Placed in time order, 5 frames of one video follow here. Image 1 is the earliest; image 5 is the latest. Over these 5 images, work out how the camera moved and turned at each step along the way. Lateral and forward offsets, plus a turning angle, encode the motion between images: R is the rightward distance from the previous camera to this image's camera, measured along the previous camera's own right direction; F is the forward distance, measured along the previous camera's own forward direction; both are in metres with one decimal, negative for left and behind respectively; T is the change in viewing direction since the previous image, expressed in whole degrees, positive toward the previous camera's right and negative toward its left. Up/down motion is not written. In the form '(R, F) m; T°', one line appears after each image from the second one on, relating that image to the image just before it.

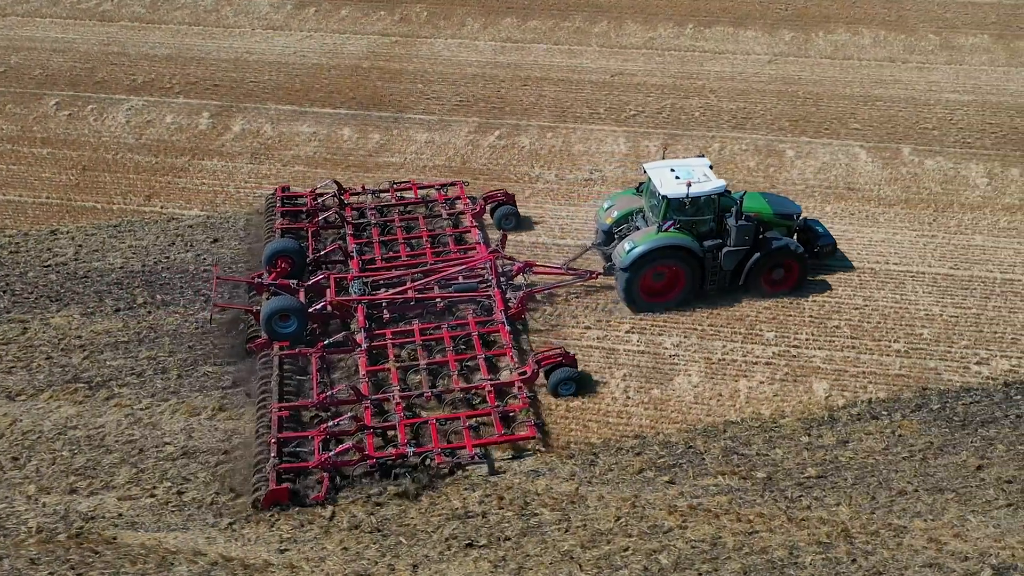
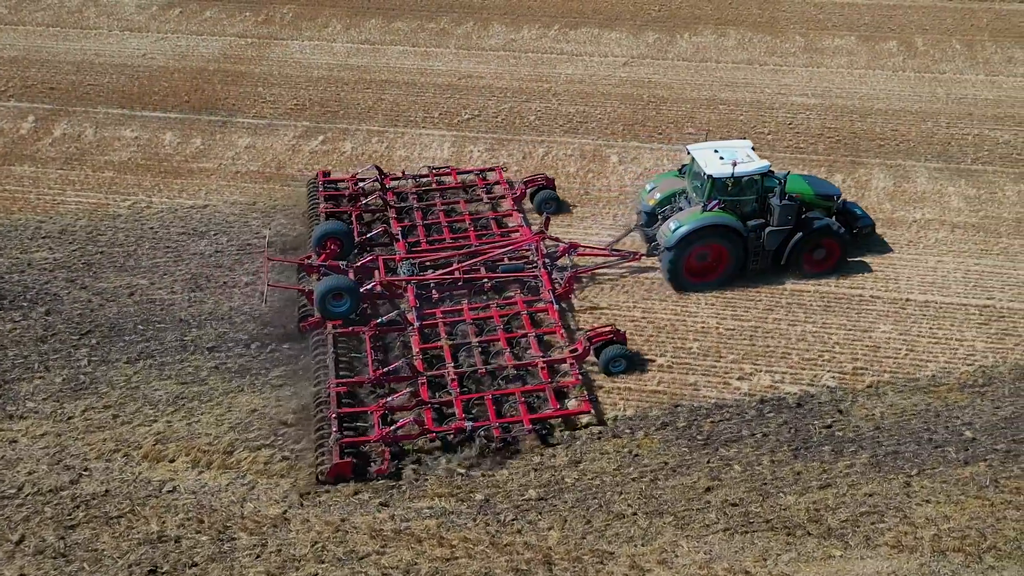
(+2.2, +0.4) m; 0°
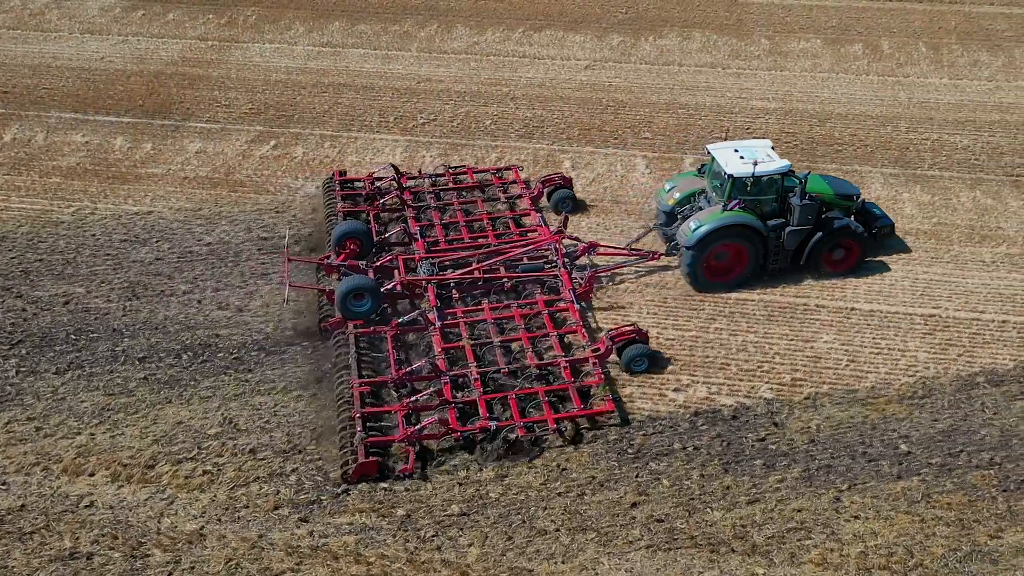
(+0.6, +0.2) m; 0°
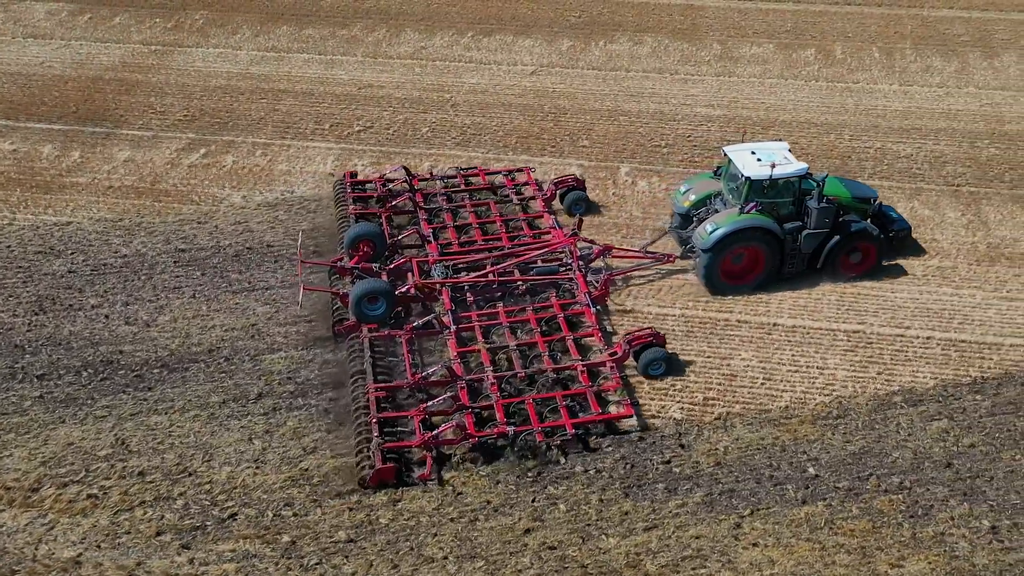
(+0.8, +0.3) m; 0°
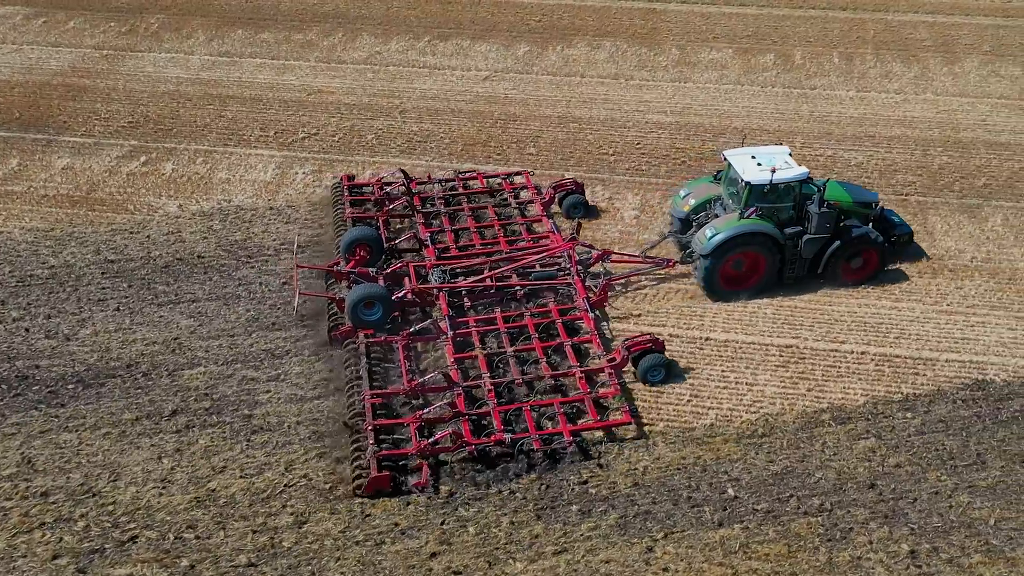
(+0.7, +0.2) m; 0°
